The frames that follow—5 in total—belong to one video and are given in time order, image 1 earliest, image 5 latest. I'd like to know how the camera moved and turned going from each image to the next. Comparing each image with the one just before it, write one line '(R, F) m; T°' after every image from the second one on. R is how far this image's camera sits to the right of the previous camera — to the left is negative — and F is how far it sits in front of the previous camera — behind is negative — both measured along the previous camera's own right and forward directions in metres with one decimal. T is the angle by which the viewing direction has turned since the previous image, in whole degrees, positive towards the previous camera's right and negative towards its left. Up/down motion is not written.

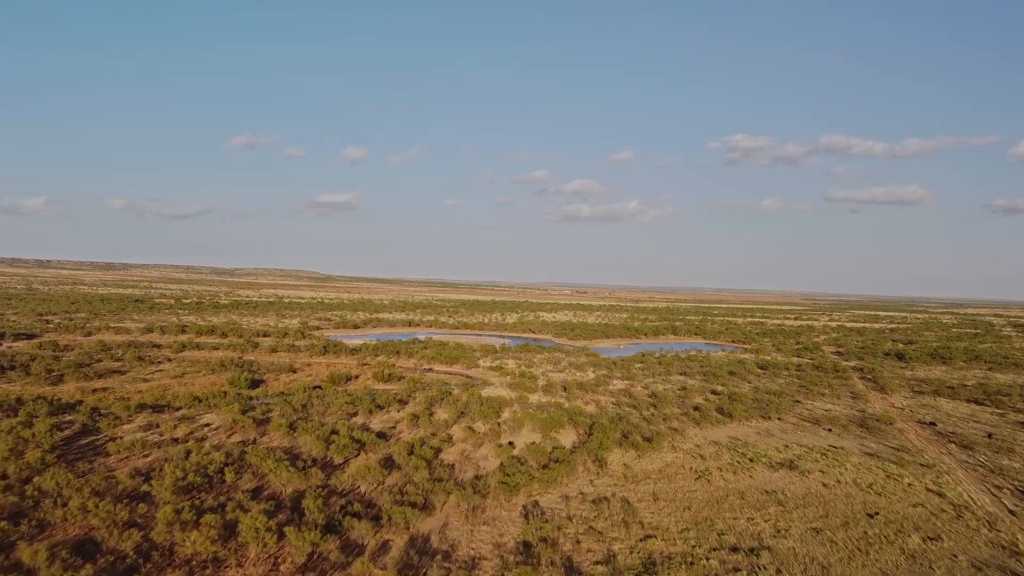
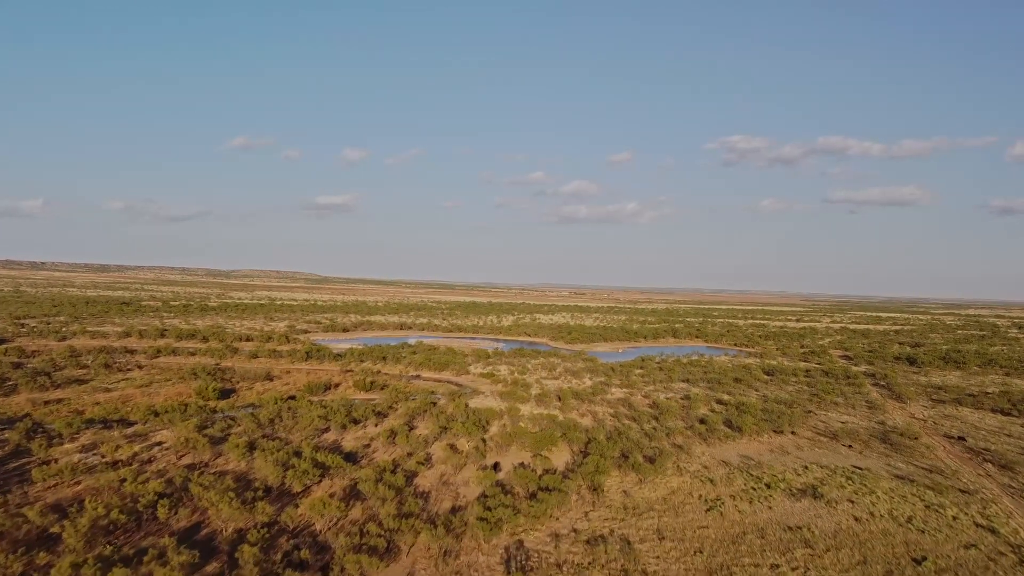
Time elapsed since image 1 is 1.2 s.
(+0.2, +1.3) m; 0°
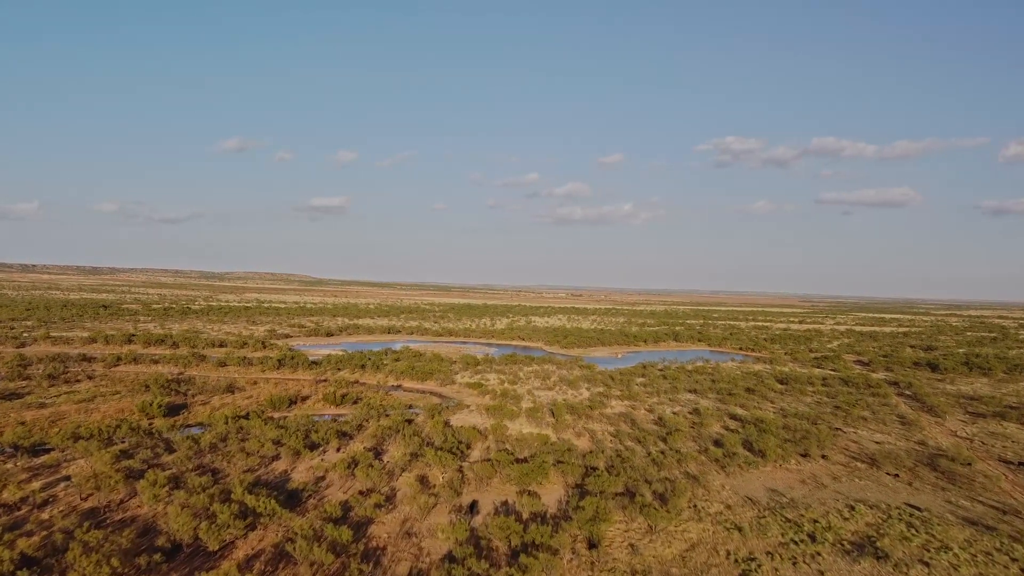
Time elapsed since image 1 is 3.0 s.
(+0.2, +2.0) m; 0°
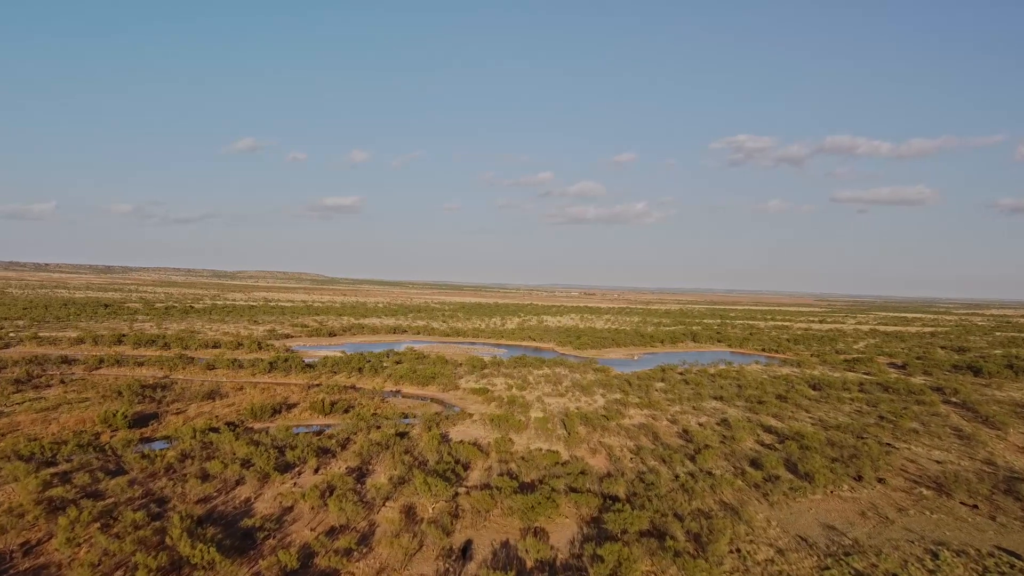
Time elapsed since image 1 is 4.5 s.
(+0.1, +1.7) m; -1°
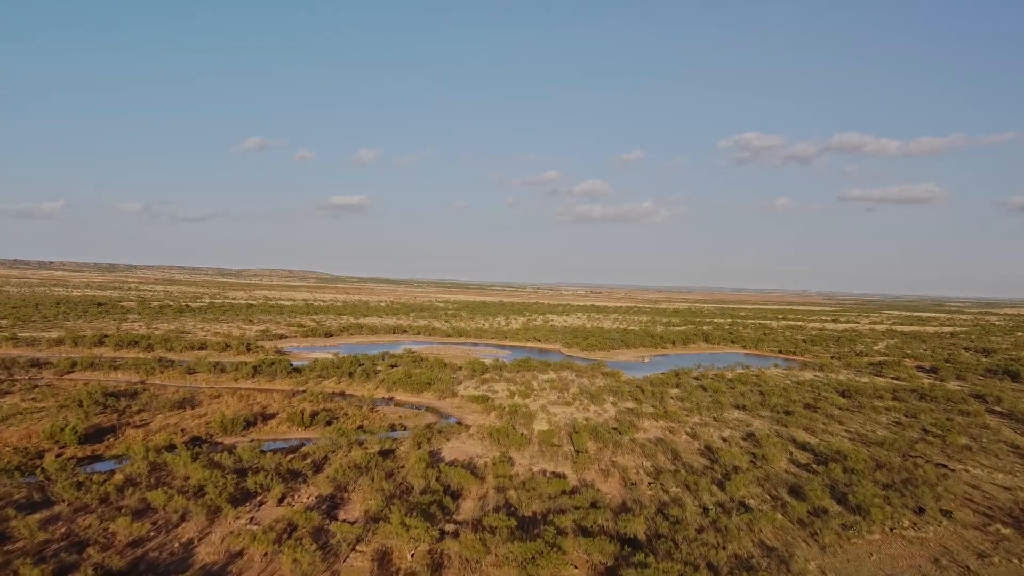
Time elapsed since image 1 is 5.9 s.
(+0.1, +1.6) m; 0°
